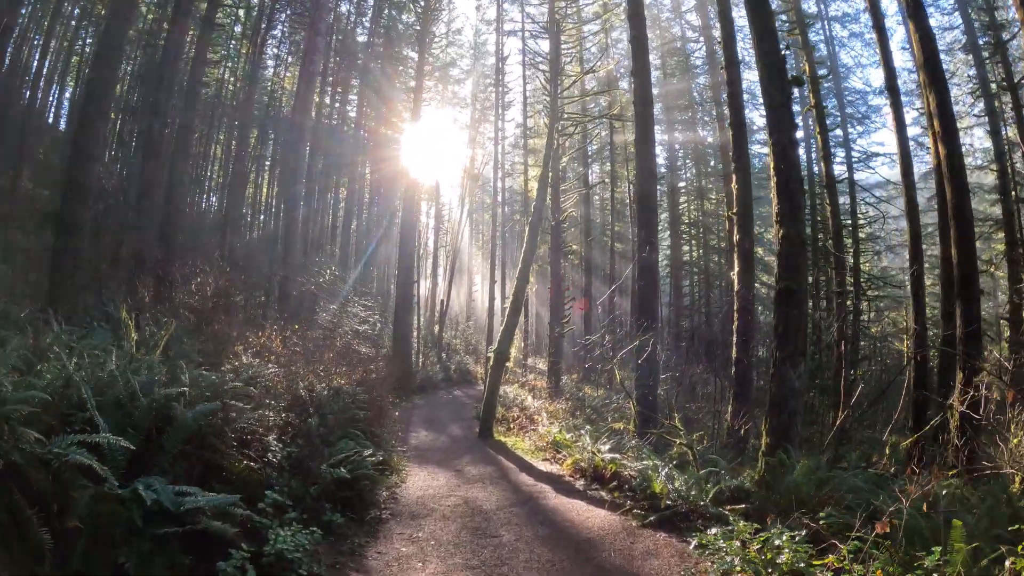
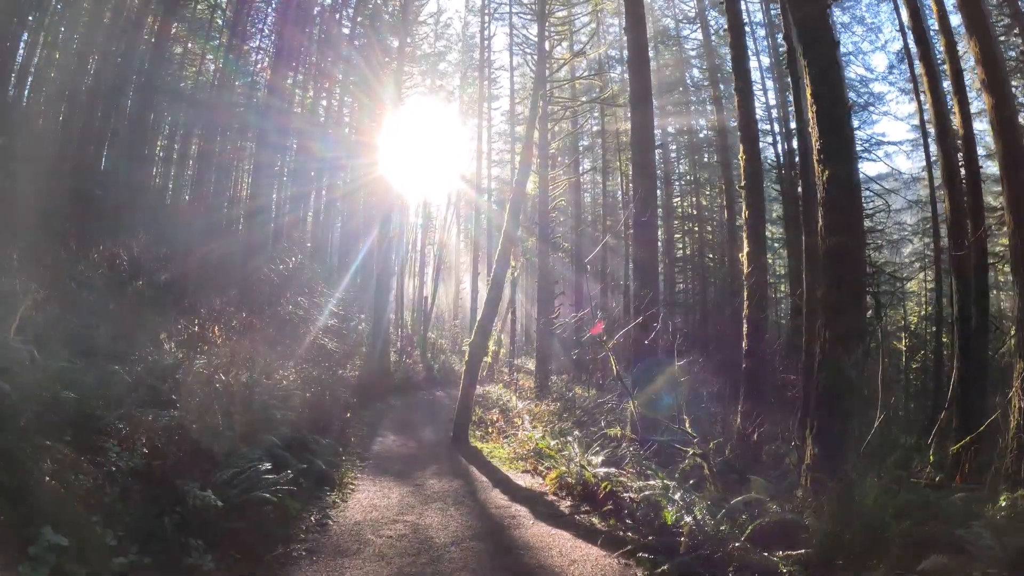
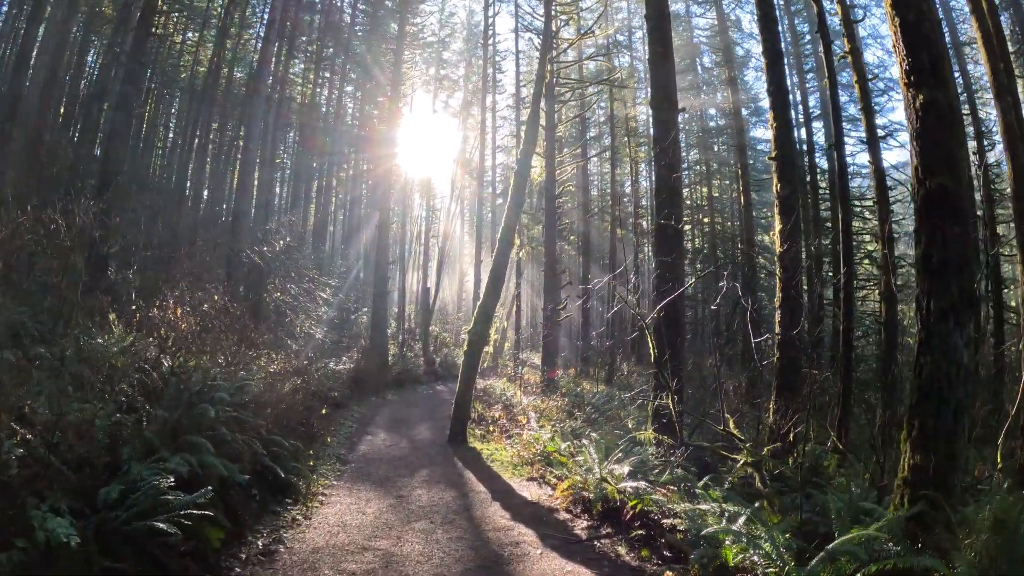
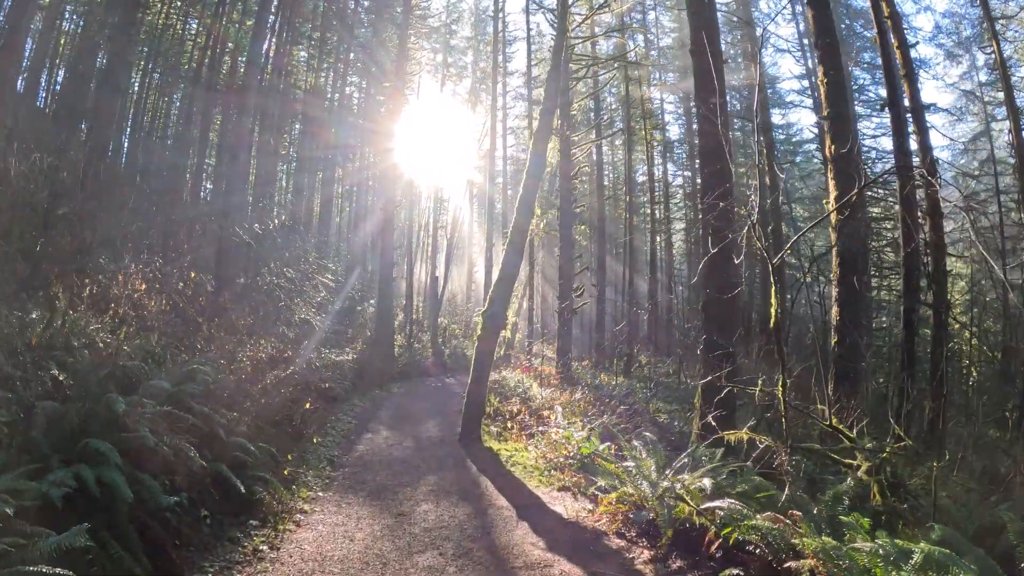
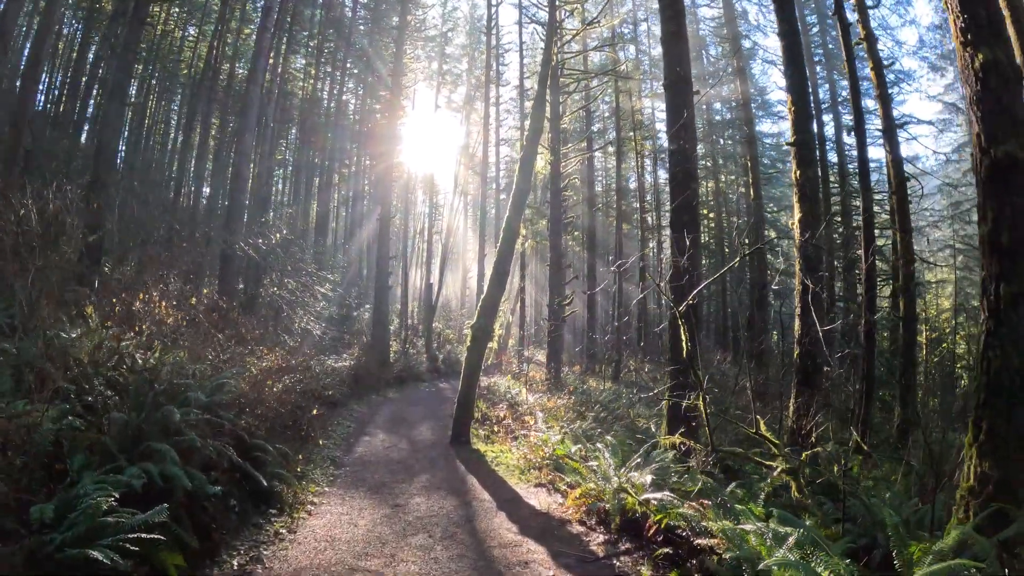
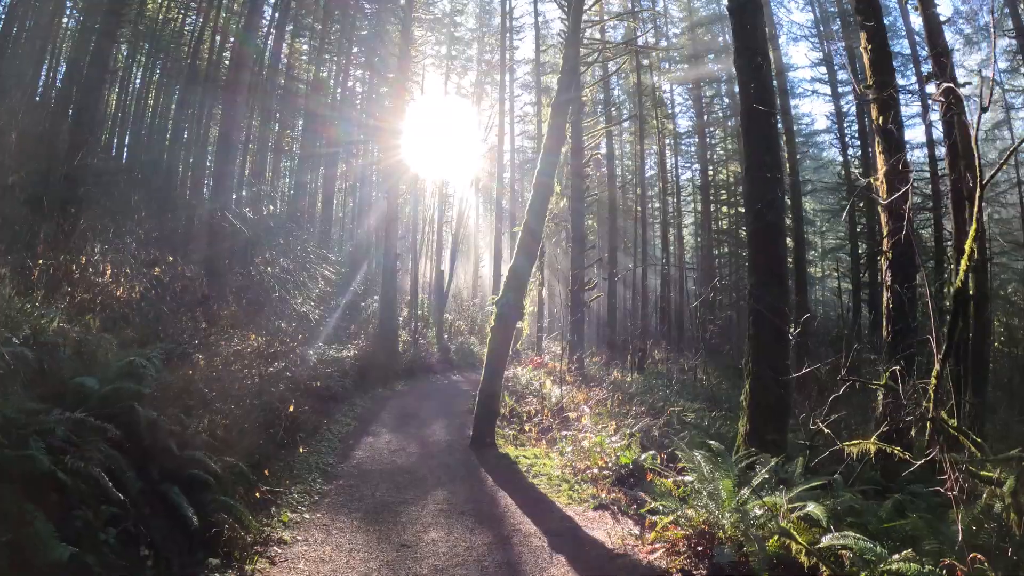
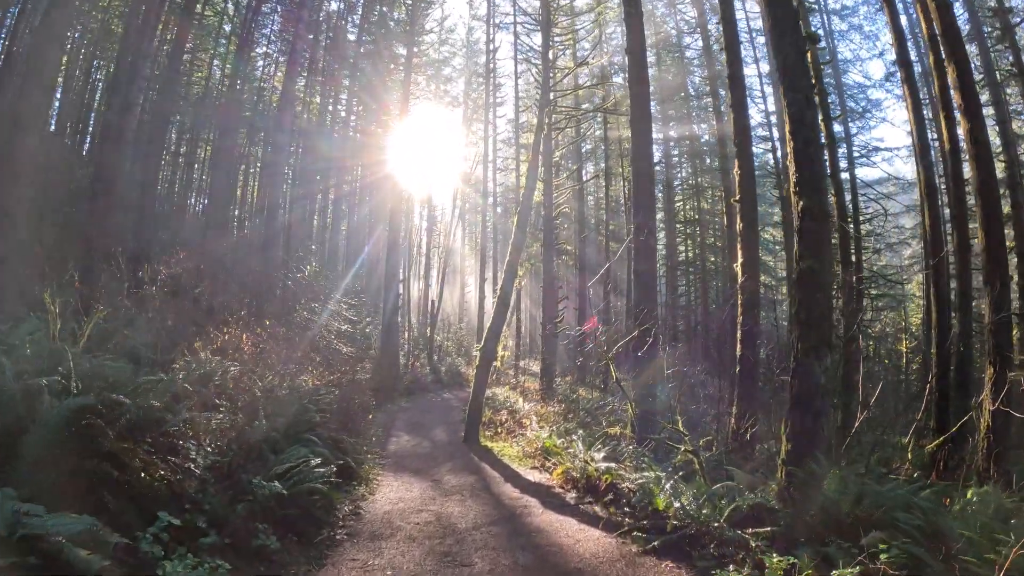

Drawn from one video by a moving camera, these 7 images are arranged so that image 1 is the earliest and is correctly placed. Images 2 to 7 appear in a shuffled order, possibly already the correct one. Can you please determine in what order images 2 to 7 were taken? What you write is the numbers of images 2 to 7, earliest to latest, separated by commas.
7, 2, 3, 5, 4, 6
